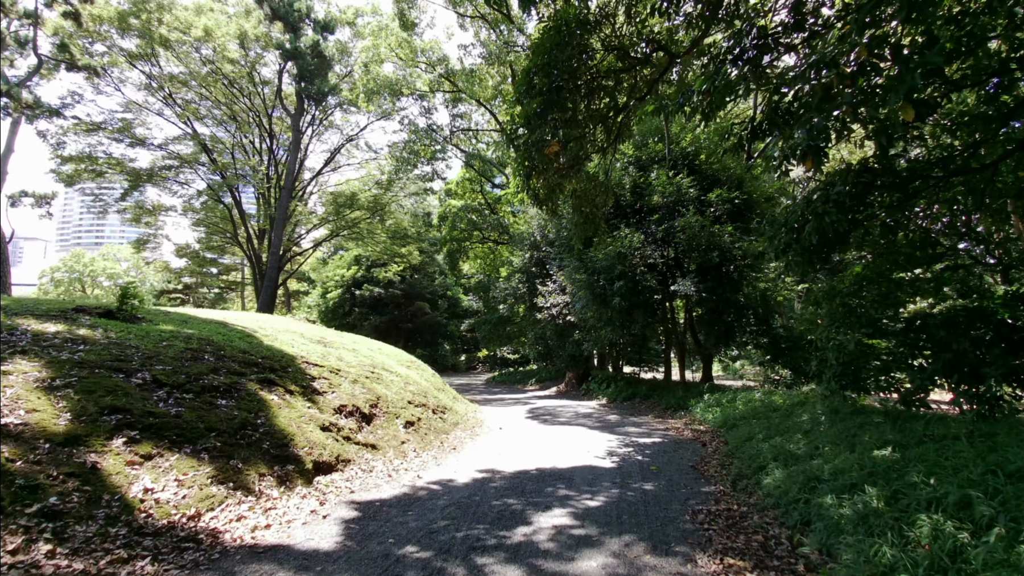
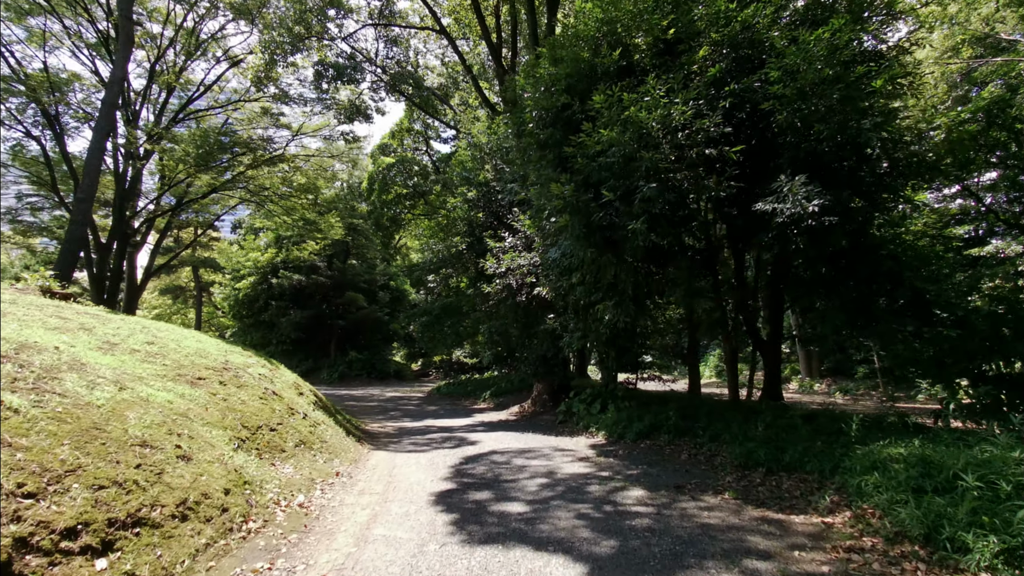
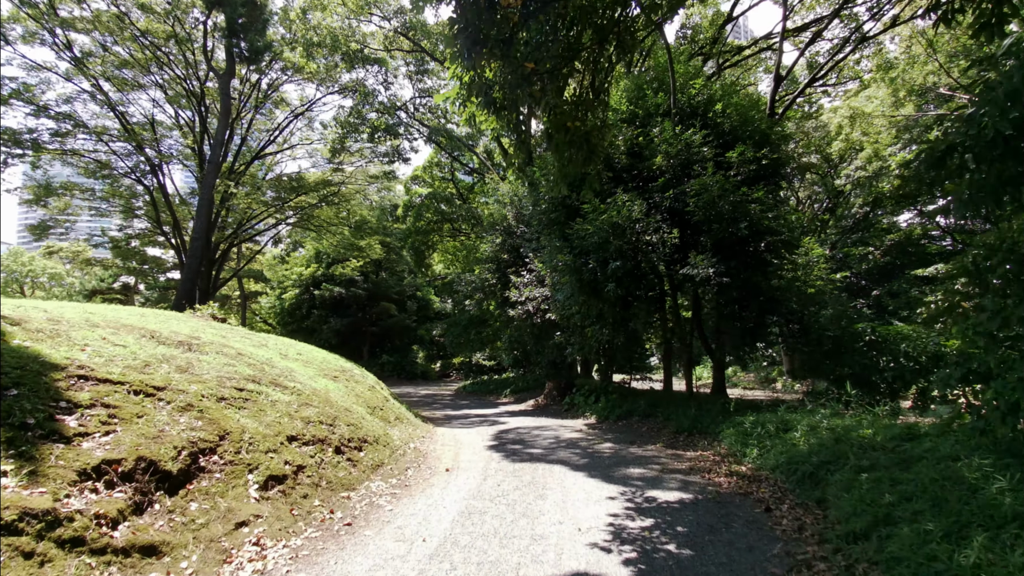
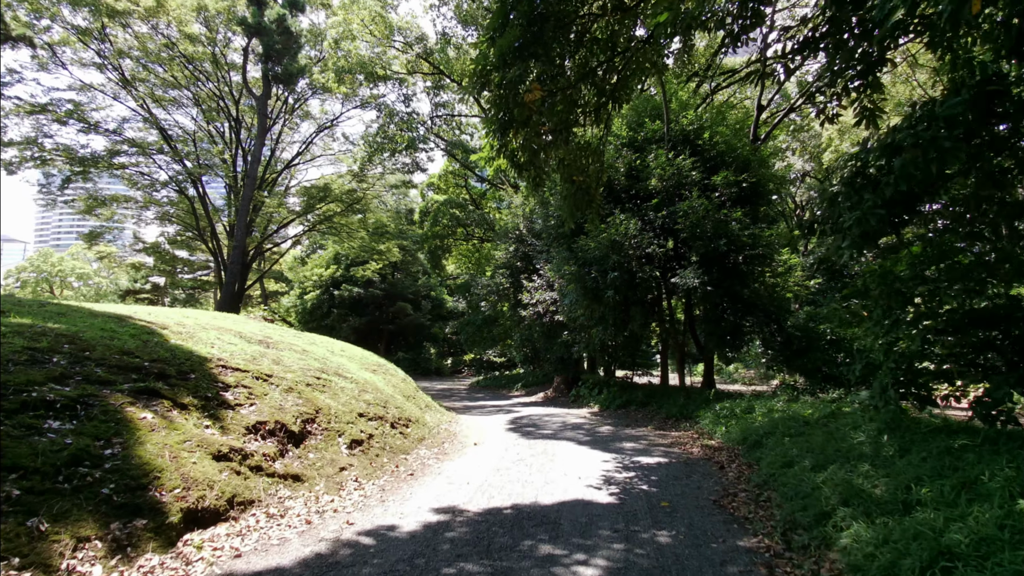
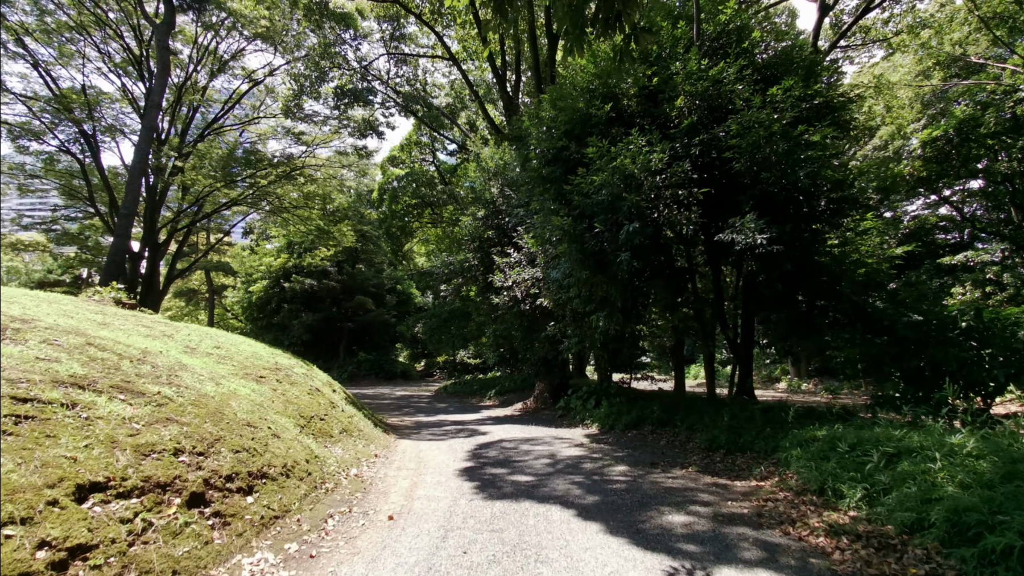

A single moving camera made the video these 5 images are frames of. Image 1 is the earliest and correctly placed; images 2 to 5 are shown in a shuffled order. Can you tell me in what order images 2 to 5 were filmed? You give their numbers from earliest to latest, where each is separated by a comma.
4, 3, 5, 2
